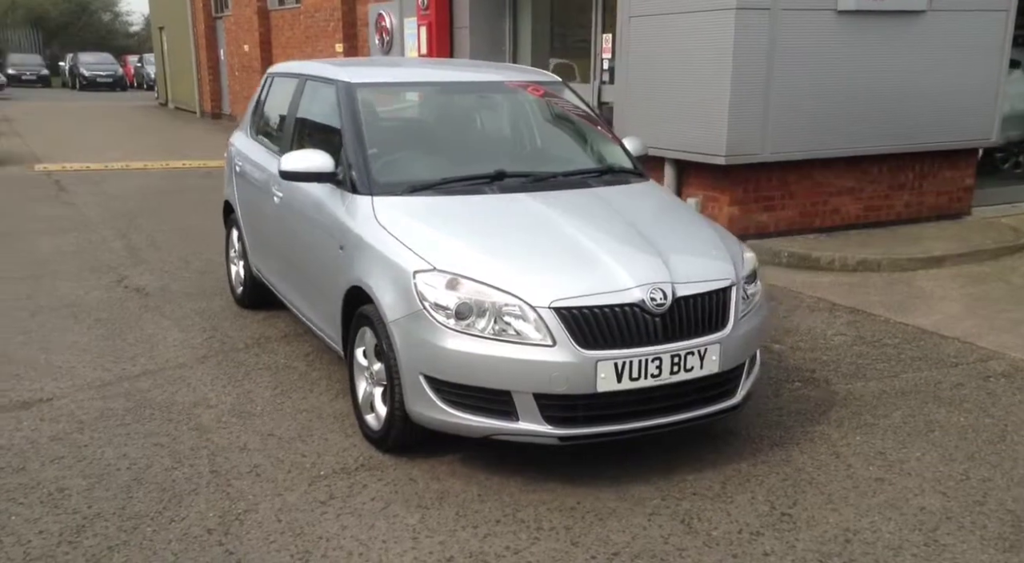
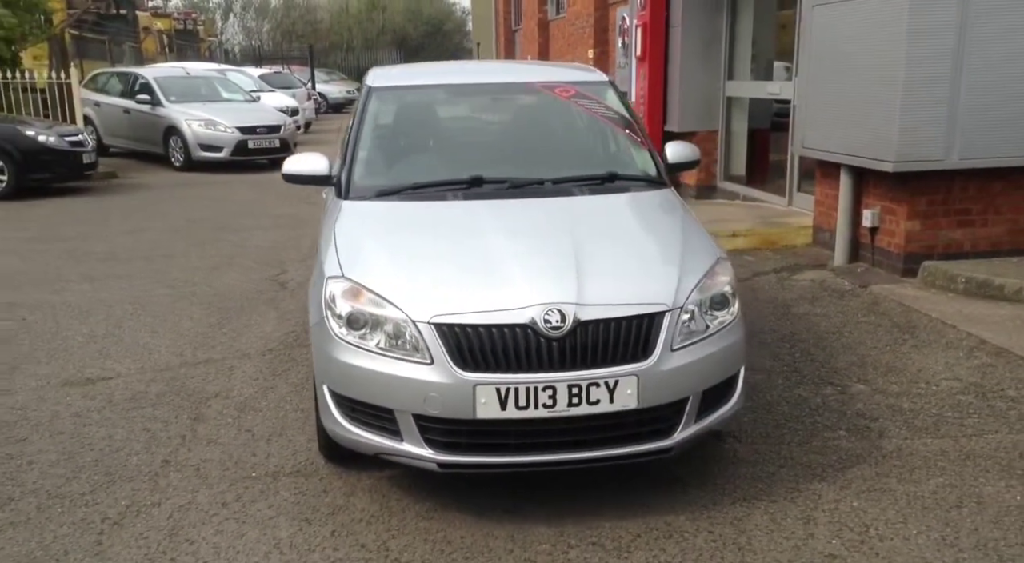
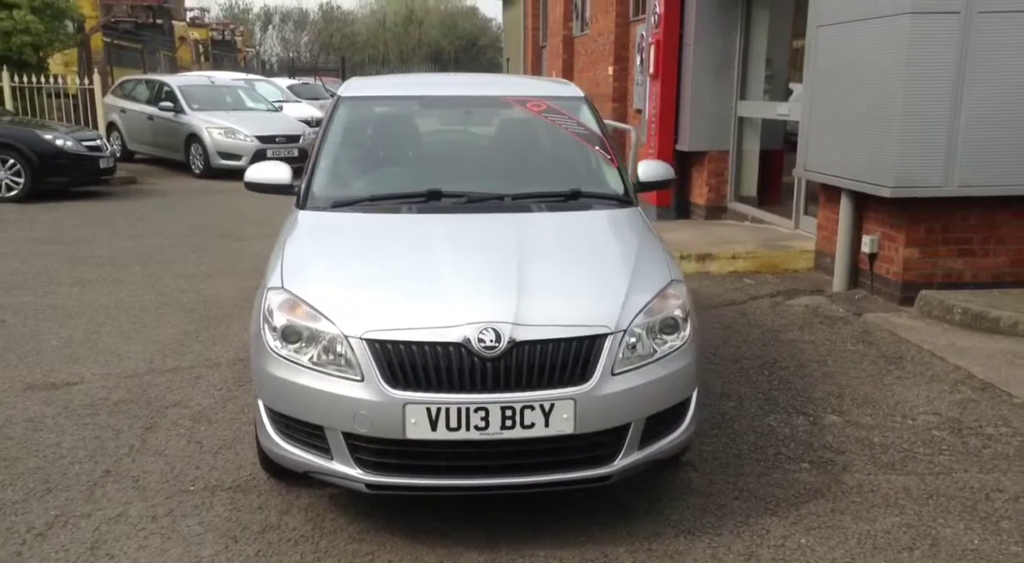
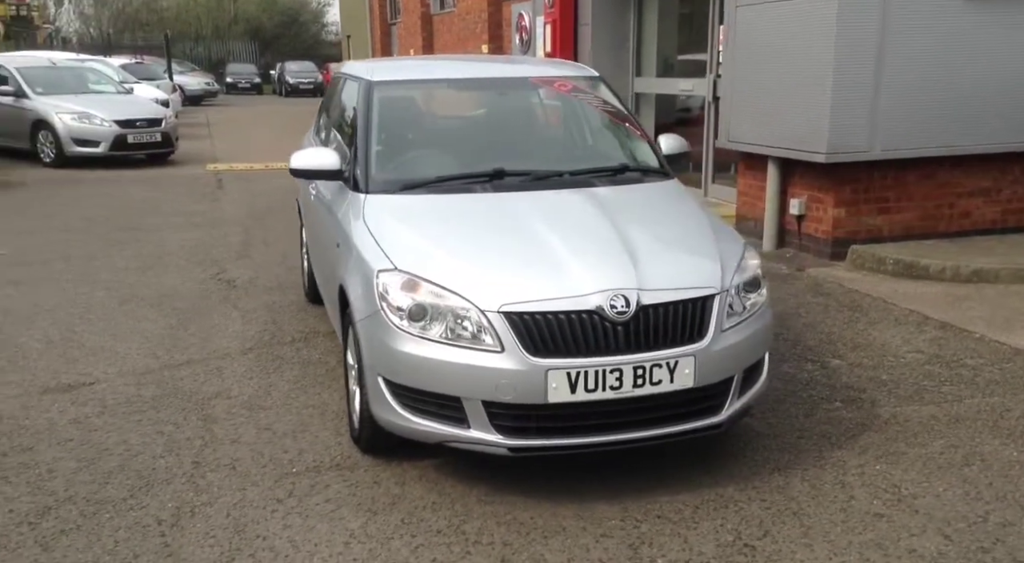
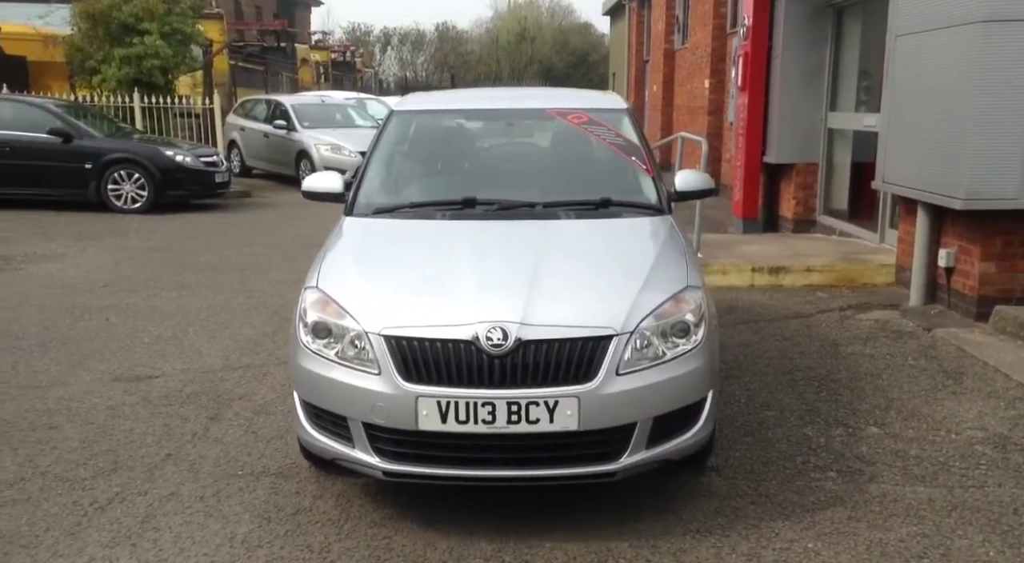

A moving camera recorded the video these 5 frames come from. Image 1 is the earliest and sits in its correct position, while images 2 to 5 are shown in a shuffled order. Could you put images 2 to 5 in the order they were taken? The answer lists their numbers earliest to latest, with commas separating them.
4, 2, 3, 5
